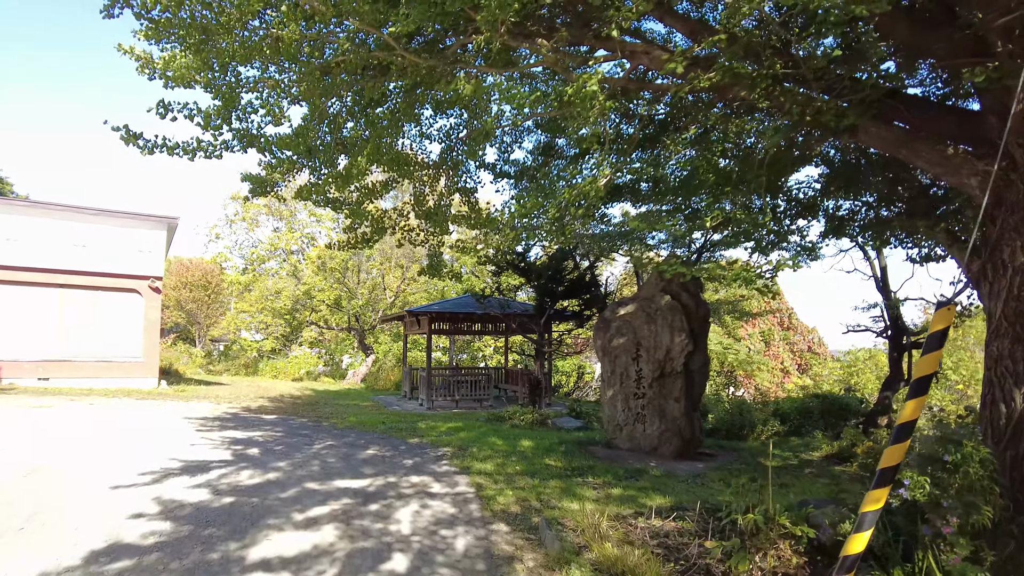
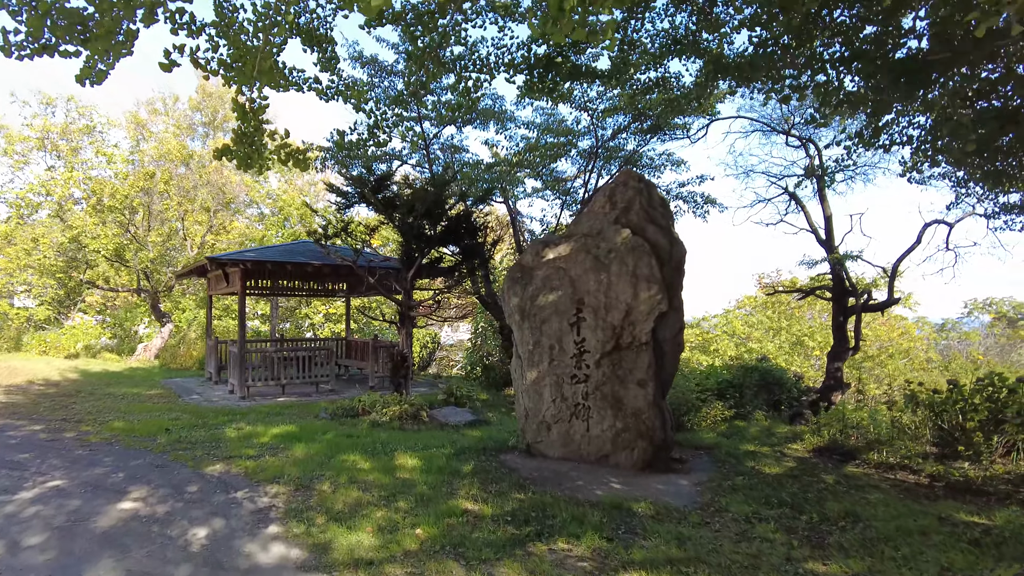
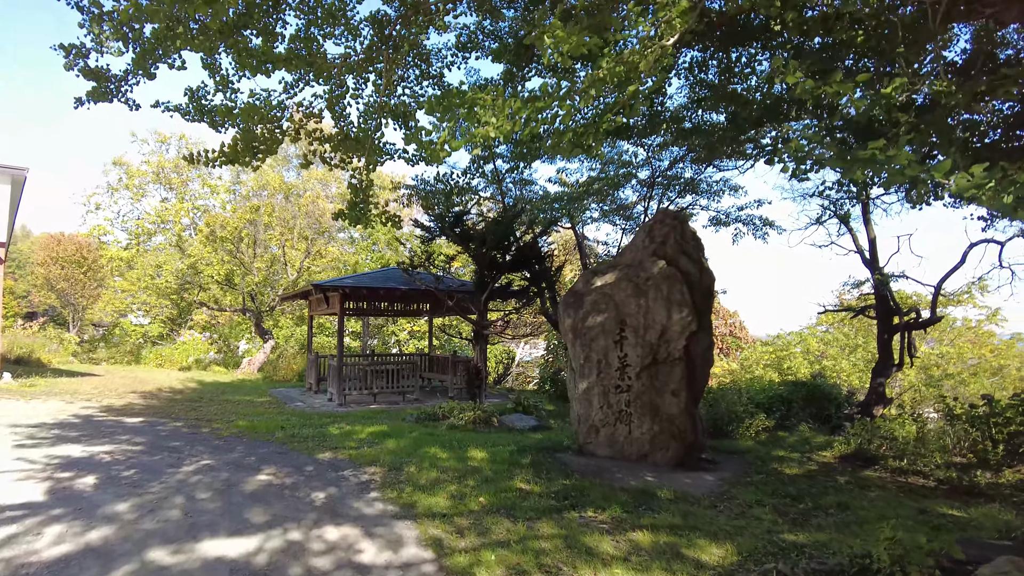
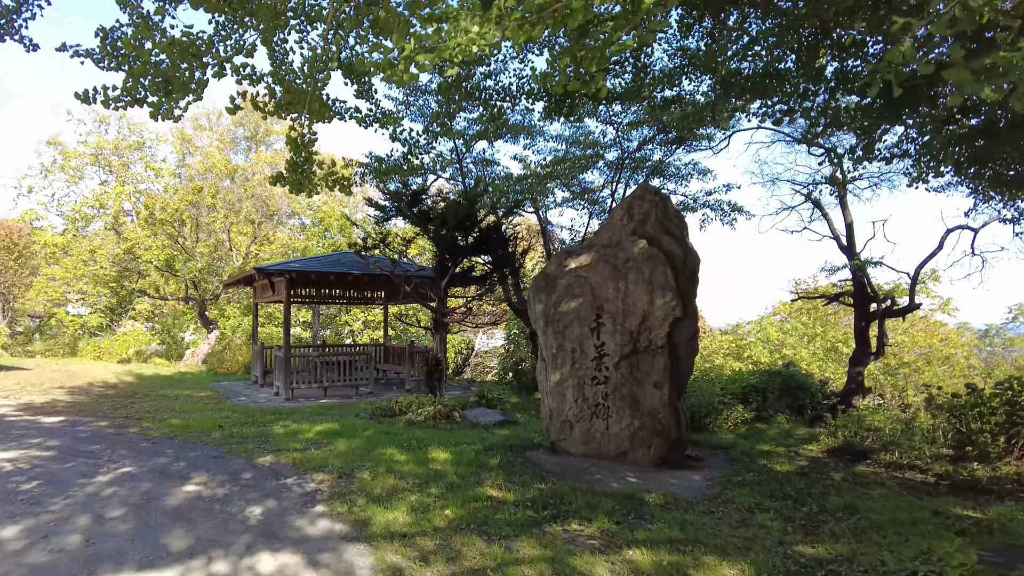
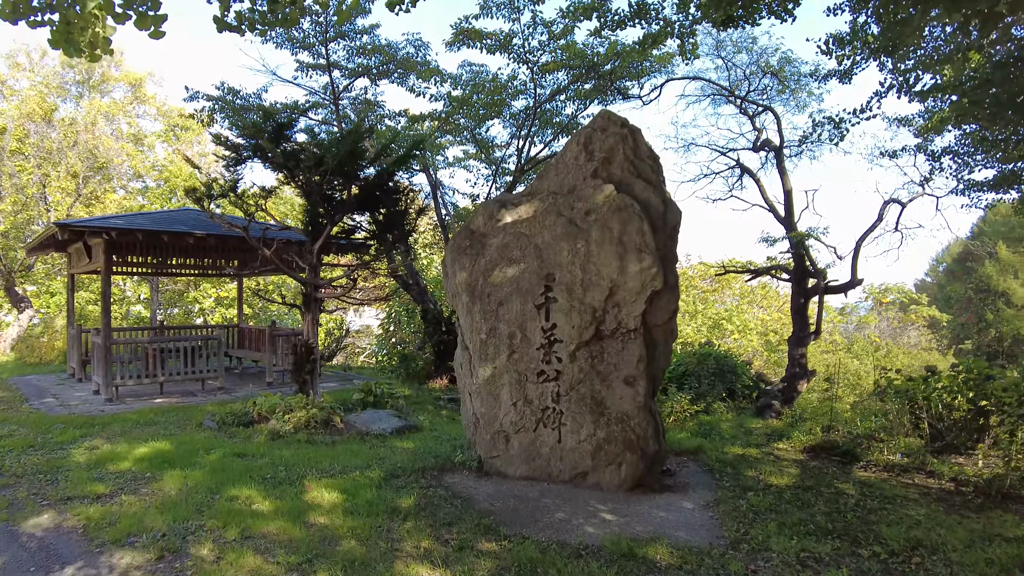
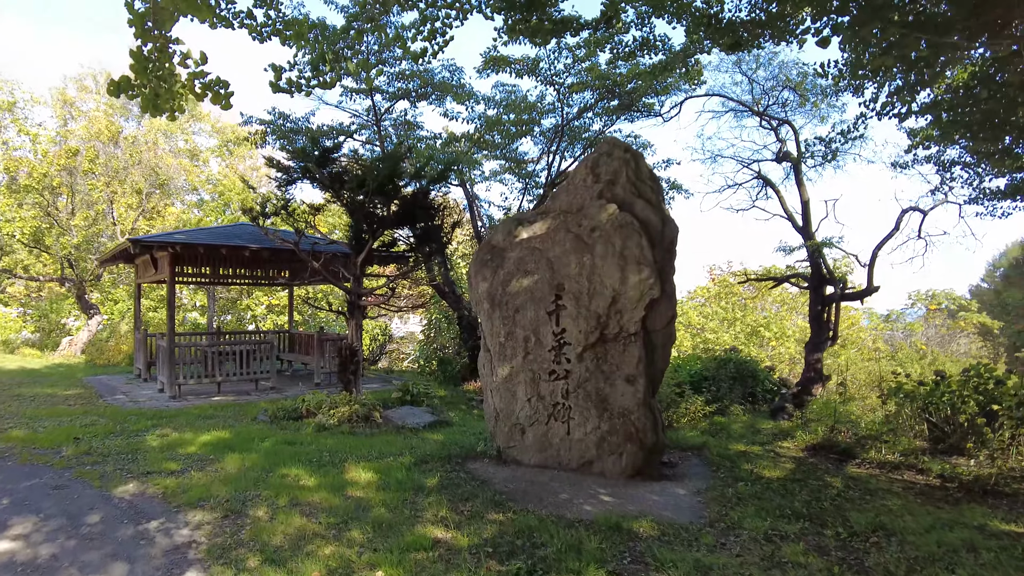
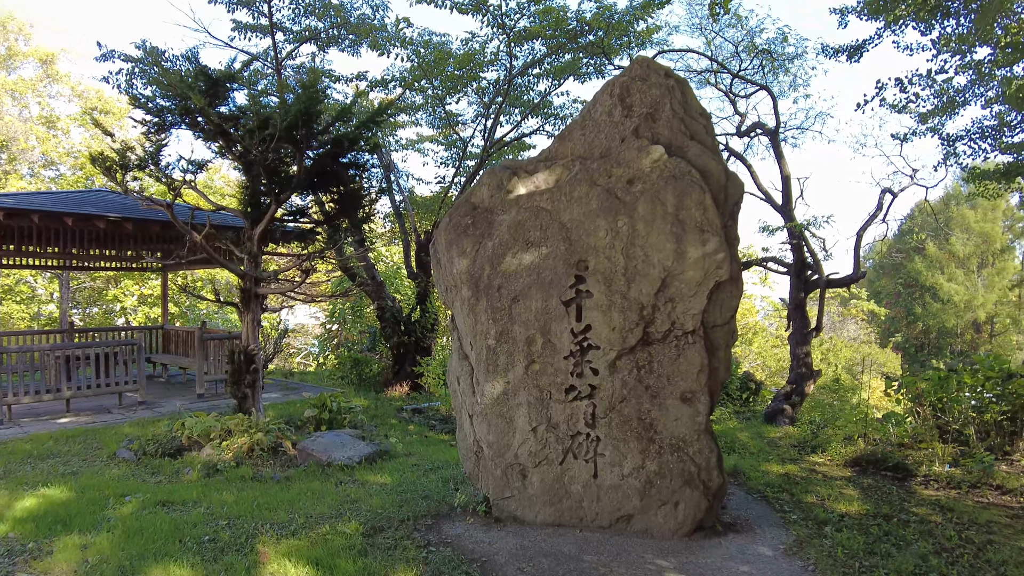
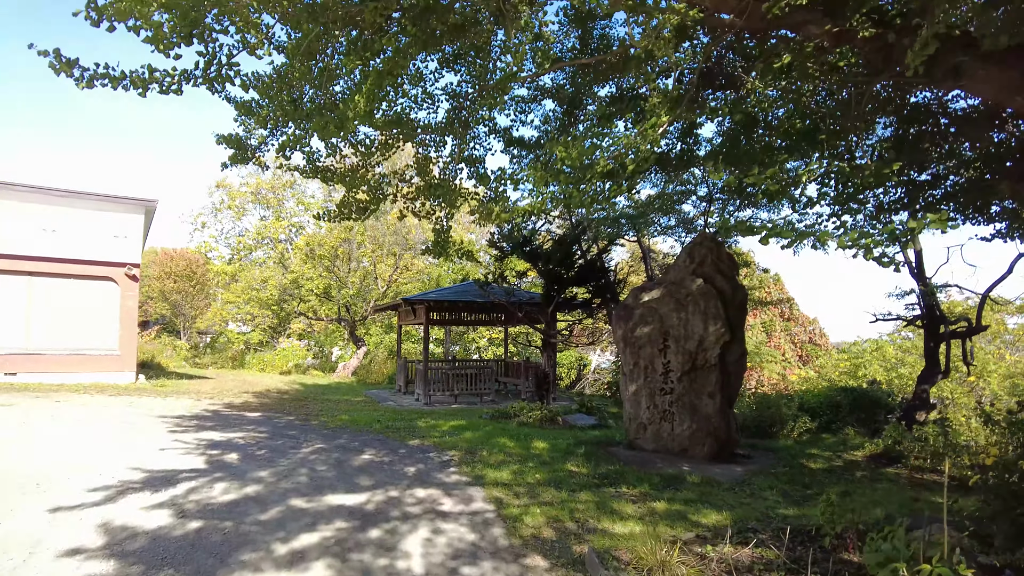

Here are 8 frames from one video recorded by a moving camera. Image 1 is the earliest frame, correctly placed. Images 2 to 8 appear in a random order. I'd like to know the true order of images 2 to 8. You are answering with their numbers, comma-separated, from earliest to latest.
8, 3, 4, 2, 6, 5, 7
